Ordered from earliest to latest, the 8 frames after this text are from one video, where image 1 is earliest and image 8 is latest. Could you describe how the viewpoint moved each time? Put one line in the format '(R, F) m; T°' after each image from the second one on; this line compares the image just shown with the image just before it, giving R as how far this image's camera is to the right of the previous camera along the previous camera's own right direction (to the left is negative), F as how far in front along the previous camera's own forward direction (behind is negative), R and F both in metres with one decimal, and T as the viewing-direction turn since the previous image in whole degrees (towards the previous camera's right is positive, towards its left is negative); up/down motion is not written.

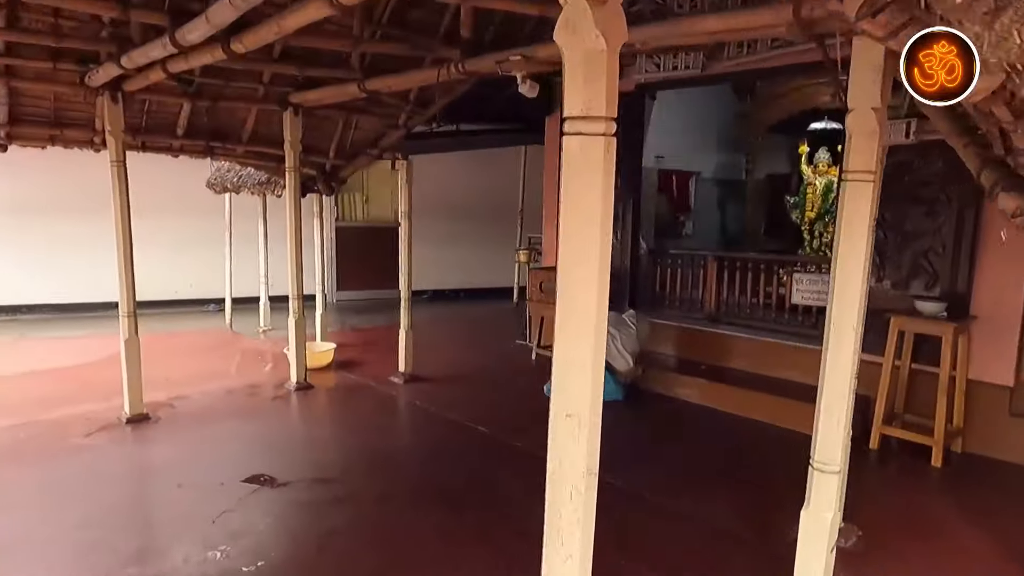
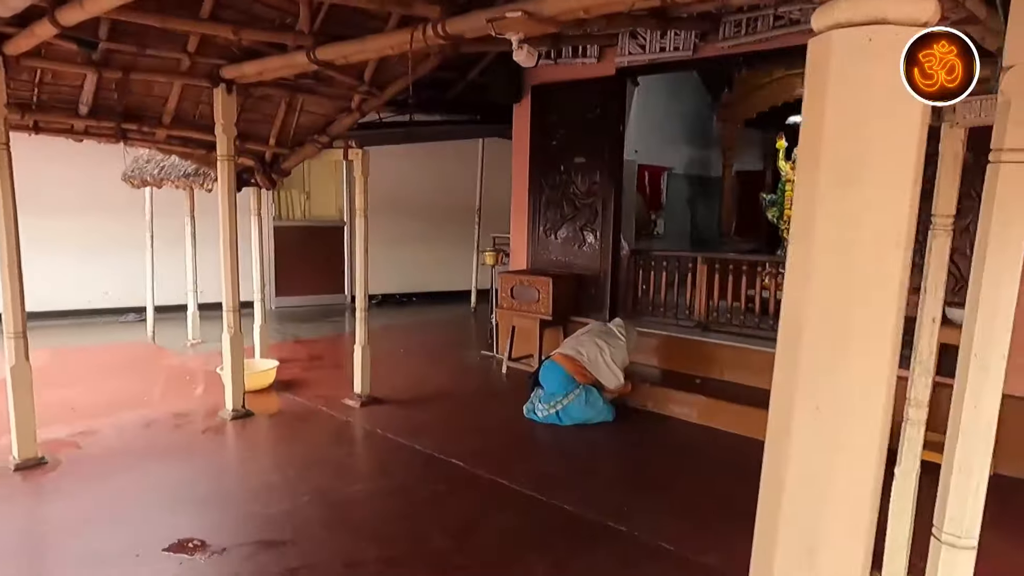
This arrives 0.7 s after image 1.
(-0.2, +0.6) m; +5°
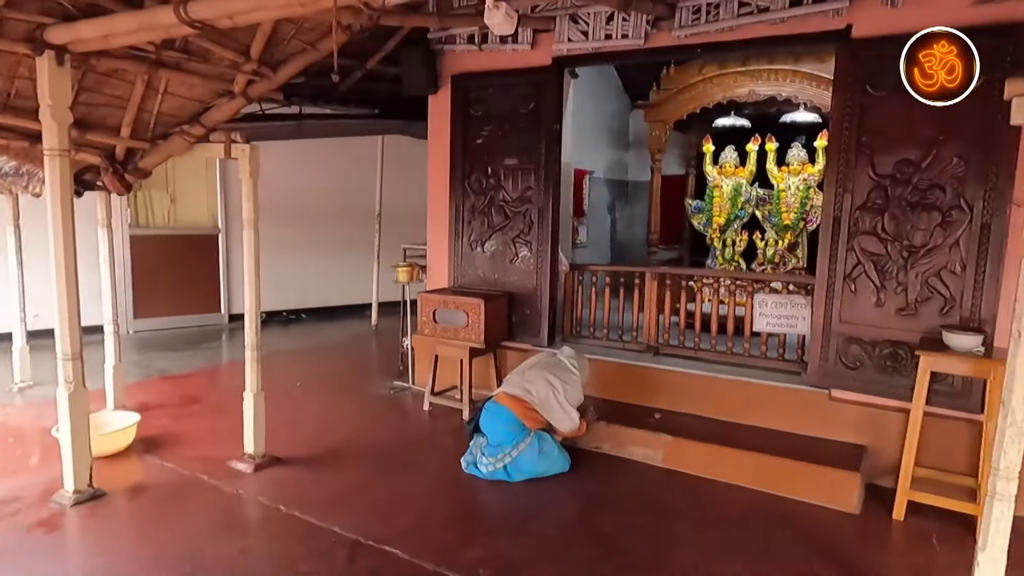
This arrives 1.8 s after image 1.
(-0.3, +0.8) m; +10°
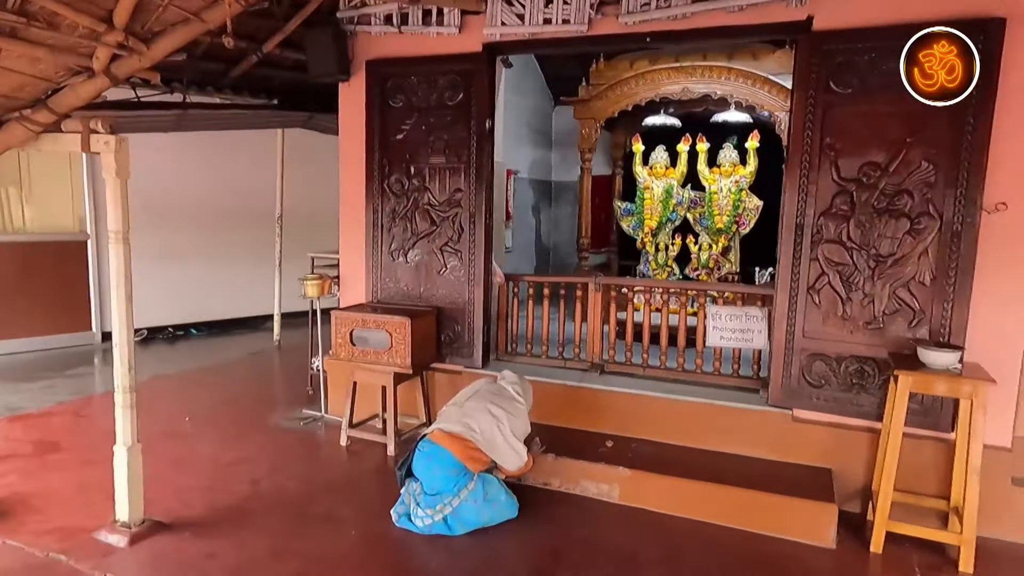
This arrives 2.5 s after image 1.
(-0.1, +0.5) m; +8°
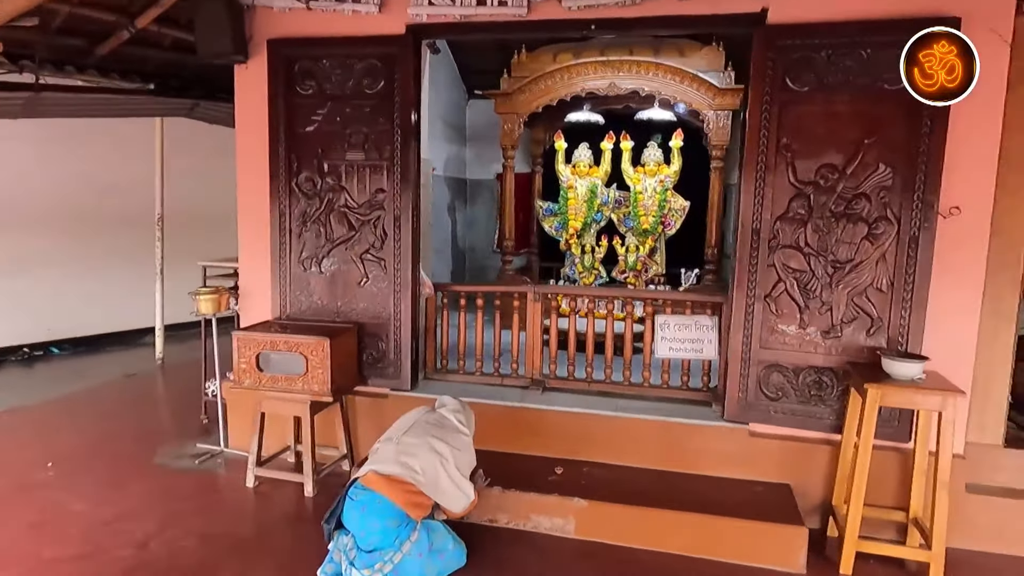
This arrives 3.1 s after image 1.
(-0.2, +0.4) m; +9°
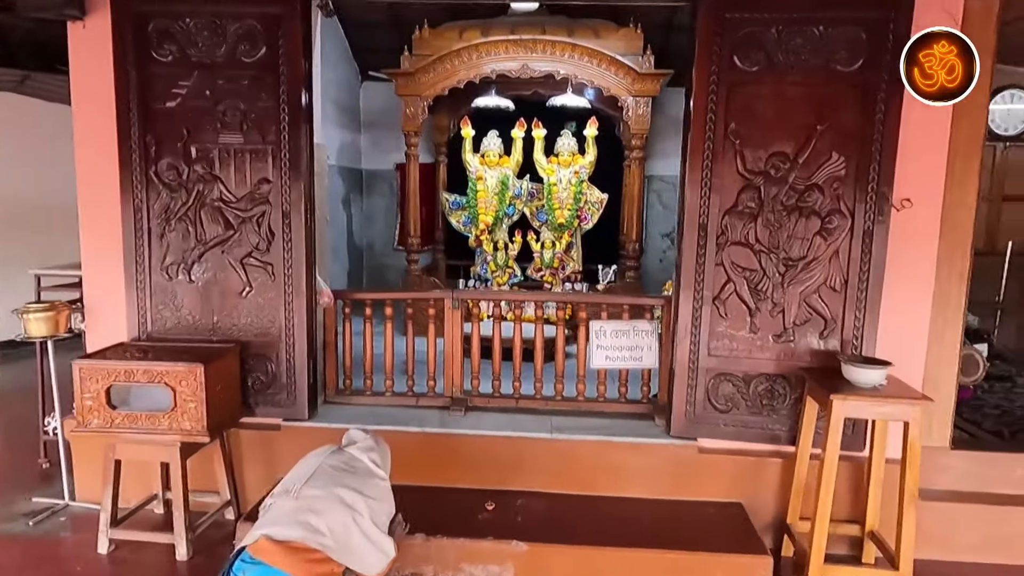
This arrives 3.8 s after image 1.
(-0.1, +0.5) m; +9°
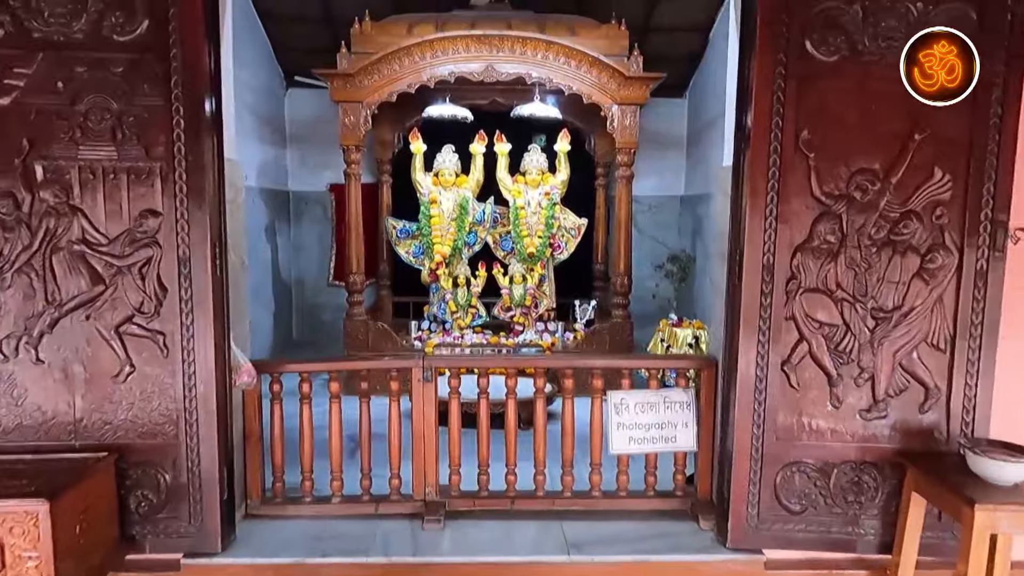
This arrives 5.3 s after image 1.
(-0.2, +0.8) m; +6°
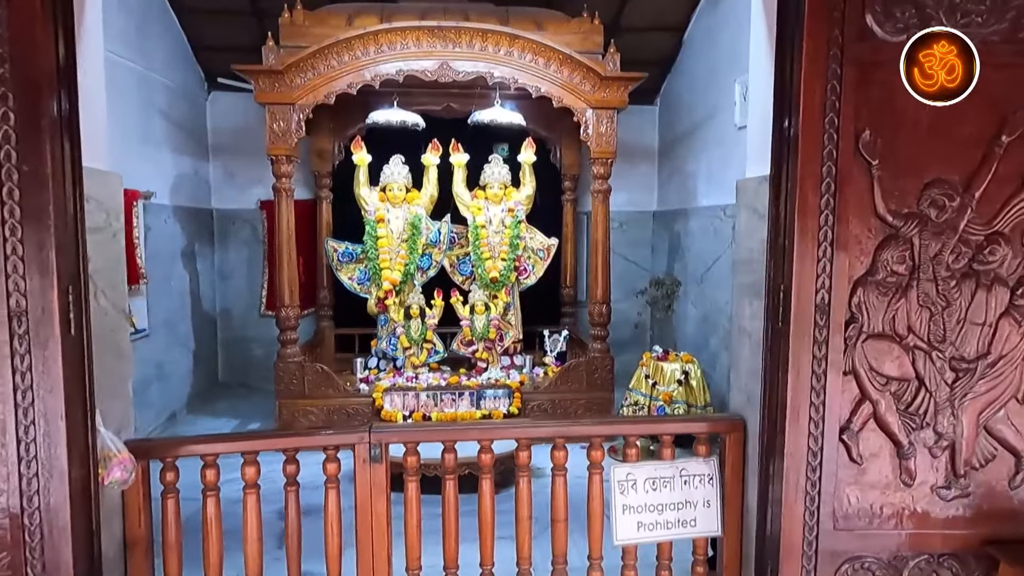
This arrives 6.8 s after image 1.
(-0.1, +0.5) m; +4°
